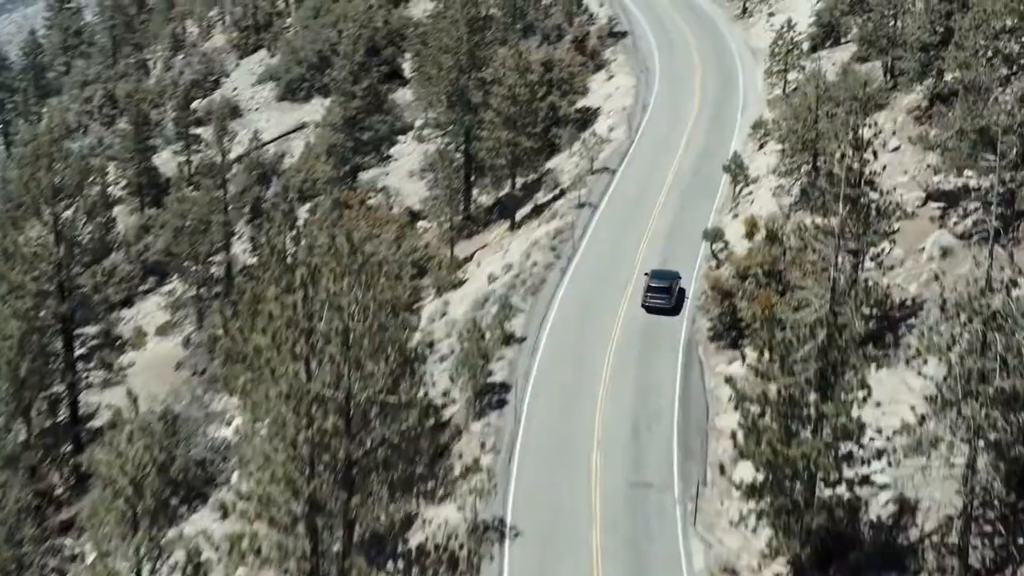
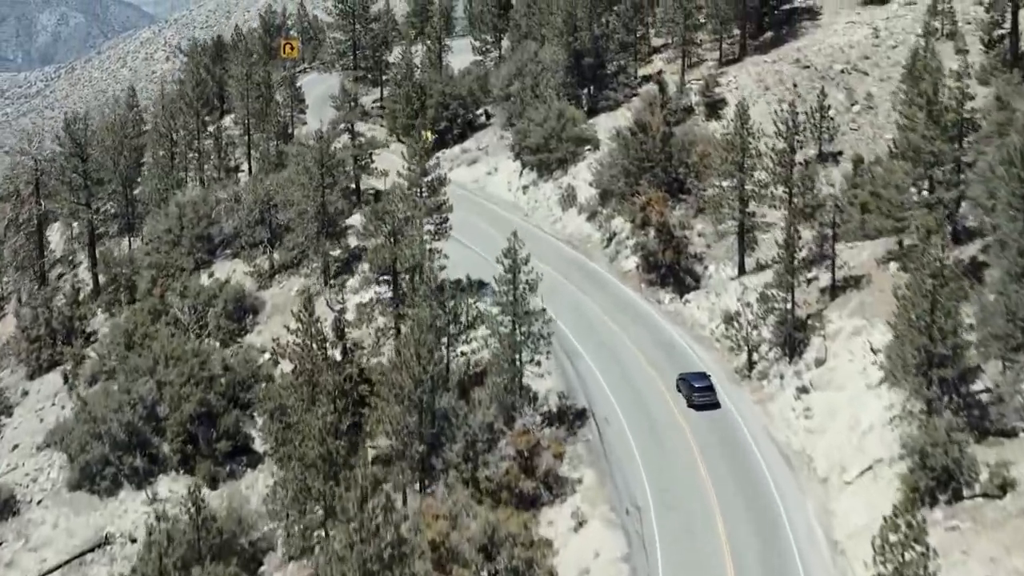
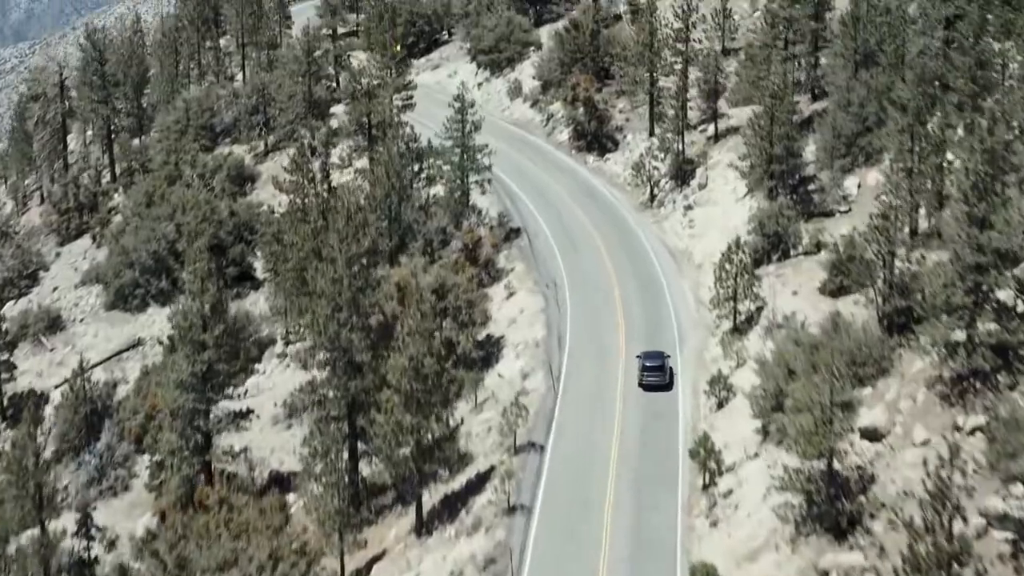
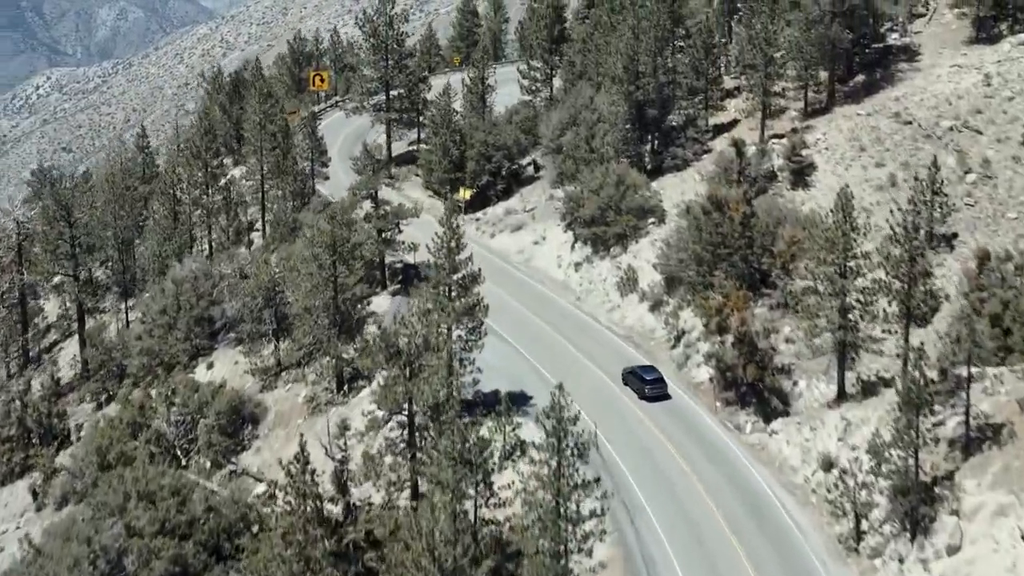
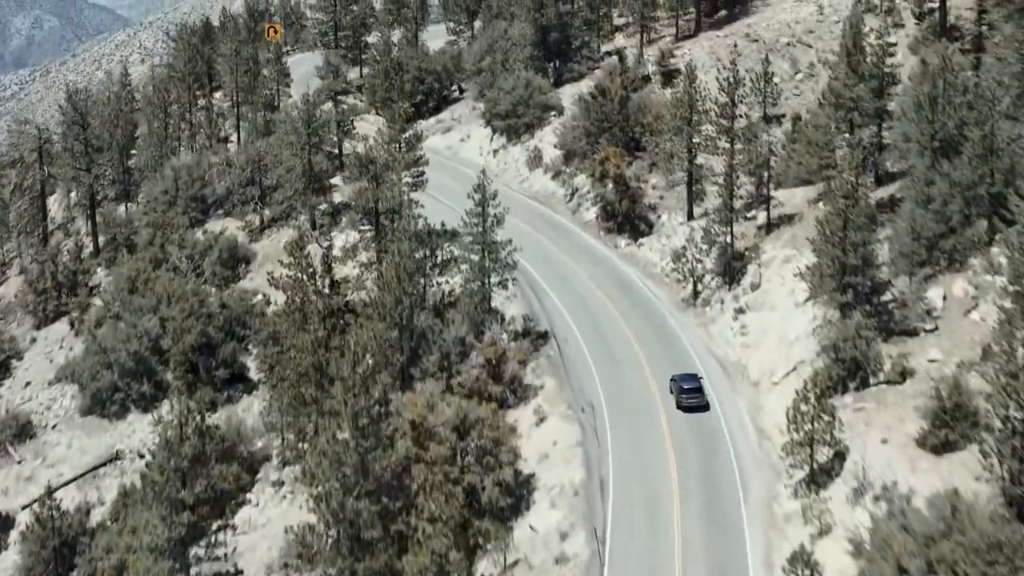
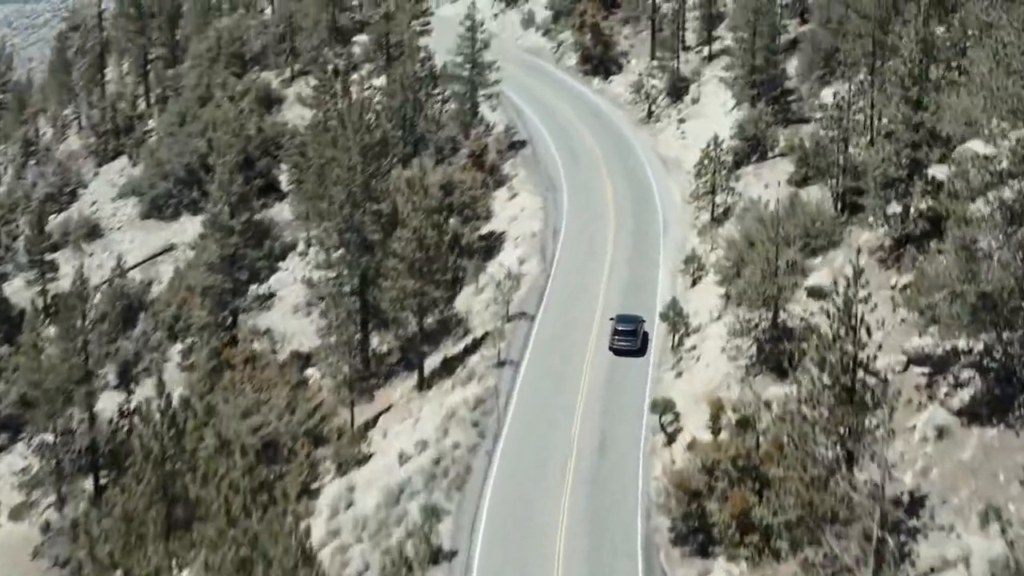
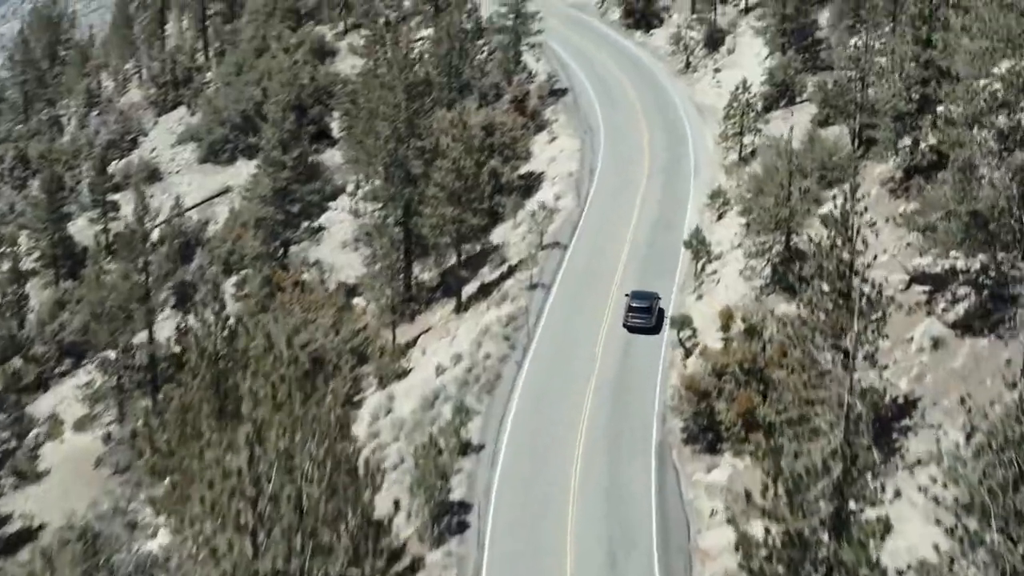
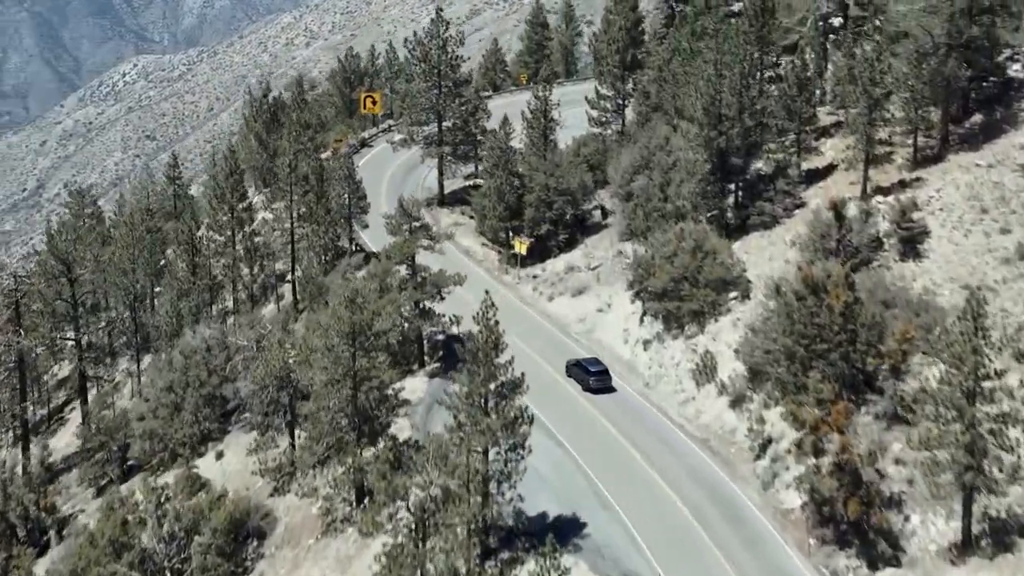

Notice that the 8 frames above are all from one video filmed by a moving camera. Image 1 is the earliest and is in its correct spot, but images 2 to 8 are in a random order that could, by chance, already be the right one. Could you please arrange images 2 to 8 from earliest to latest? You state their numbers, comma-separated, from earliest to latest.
7, 6, 3, 5, 2, 4, 8
